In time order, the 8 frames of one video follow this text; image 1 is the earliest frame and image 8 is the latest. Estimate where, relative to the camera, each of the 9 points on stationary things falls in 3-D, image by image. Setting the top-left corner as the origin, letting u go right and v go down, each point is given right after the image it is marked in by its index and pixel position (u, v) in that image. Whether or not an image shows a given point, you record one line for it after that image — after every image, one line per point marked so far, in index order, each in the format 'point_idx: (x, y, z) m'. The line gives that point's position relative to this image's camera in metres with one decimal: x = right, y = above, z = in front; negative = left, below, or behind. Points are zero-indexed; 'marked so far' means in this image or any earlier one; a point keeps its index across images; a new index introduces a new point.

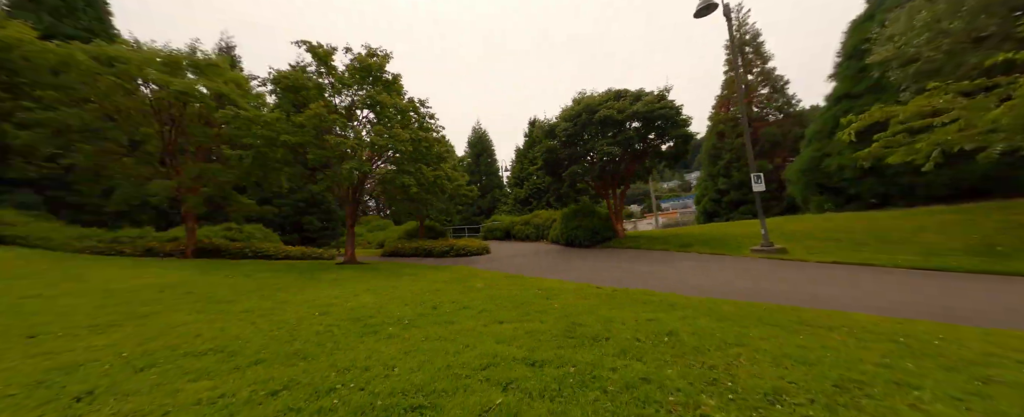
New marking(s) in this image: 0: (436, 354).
0: (-1.2, -1.5, +3.6) m
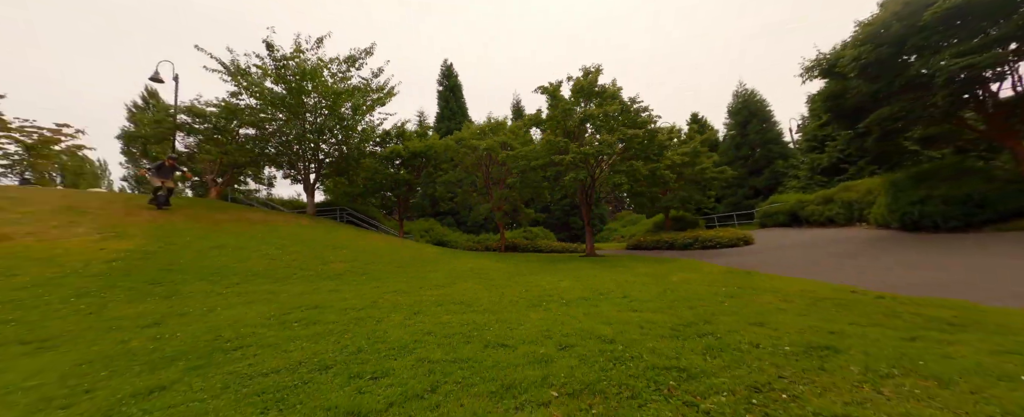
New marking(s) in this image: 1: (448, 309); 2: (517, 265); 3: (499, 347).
0: (+0.3, -1.7, +5.2) m
1: (-1.4, -1.9, +6.4) m
2: (+0.1, -2.2, +12.6) m
3: (-0.2, -1.7, +4.2) m
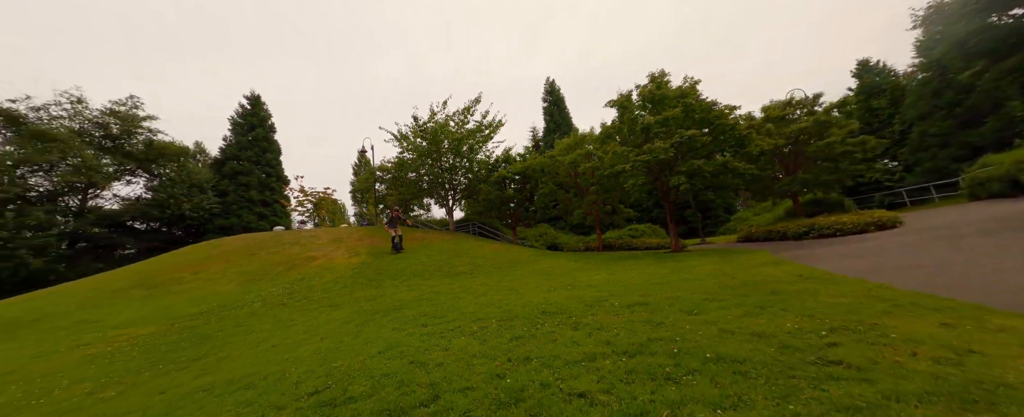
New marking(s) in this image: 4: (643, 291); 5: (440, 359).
0: (+0.5, -2.3, +8.9) m
1: (-0.5, -2.6, +10.6) m
2: (+3.5, -2.6, +15.7) m
3: (-0.4, -2.3, +8.1) m
4: (+3.1, -1.9, +7.9) m
5: (-1.0, -2.0, +4.6) m
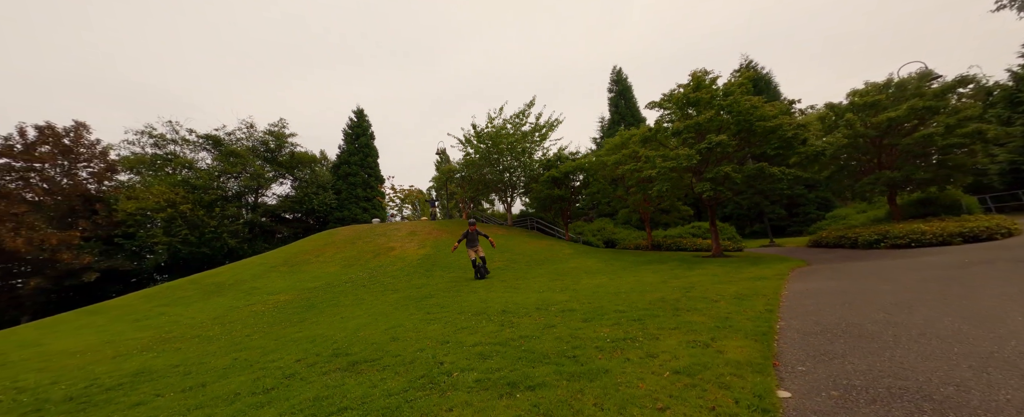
0: (+0.3, -2.9, +11.2) m
1: (-0.2, -3.1, +13.1) m
2: (+4.9, -2.9, +17.0) m
3: (-0.8, -3.0, +10.7) m
4: (+2.5, -2.6, +9.6) m
5: (-2.3, -2.8, +7.5) m
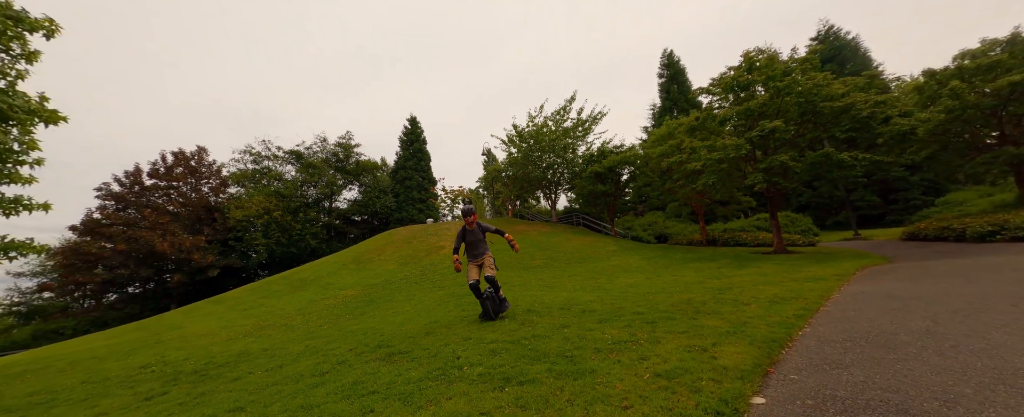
0: (+1.4, -3.0, +11.7) m
1: (+1.2, -3.1, +13.6) m
2: (+6.9, -2.7, +16.6) m
3: (+0.3, -3.1, +11.4) m
4: (+3.3, -2.6, +9.7) m
5: (-1.8, -3.0, +8.4) m
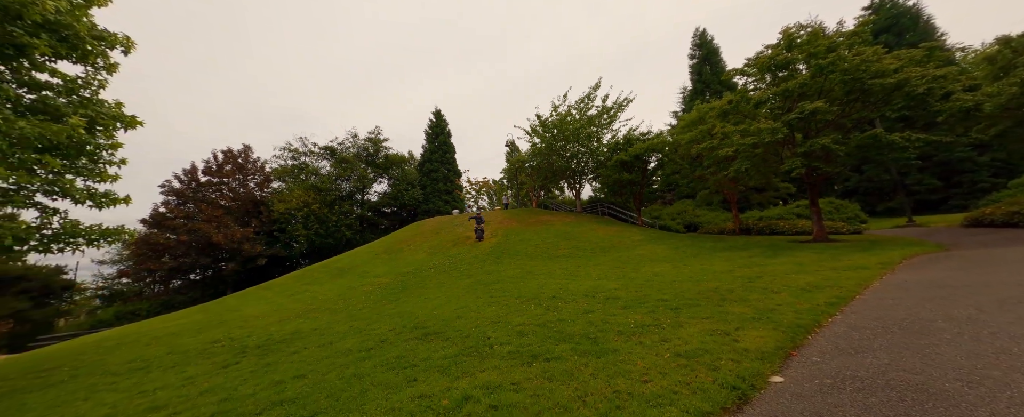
0: (+2.4, -2.6, +11.9) m
1: (+2.3, -2.7, +13.9) m
2: (+8.3, -2.1, +16.4) m
3: (+1.2, -2.7, +11.7) m
4: (+4.1, -2.3, +9.8) m
5: (-1.1, -2.8, +8.9) m
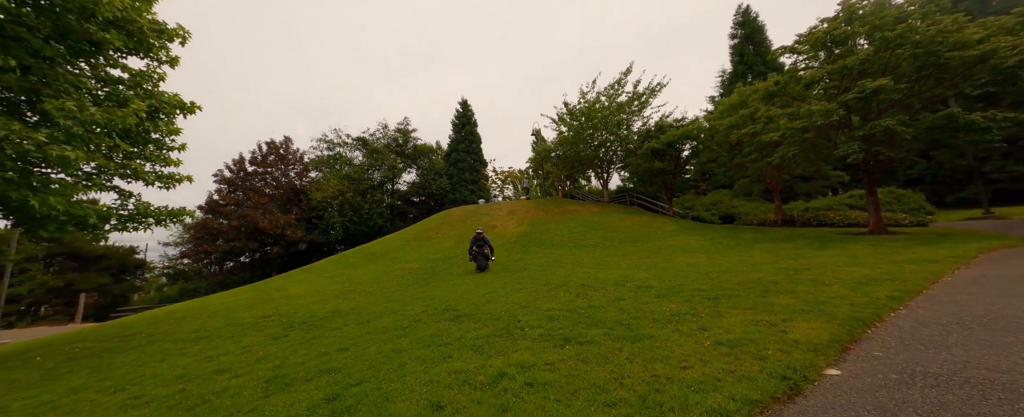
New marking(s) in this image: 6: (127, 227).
0: (+3.4, -2.1, +11.7) m
1: (+3.5, -2.2, +13.7) m
2: (+9.7, -1.6, +15.7) m
3: (+2.2, -2.3, +11.6) m
4: (+5.0, -1.9, +9.4) m
5: (-0.2, -2.4, +9.0) m
6: (-9.5, -0.5, +8.2) m
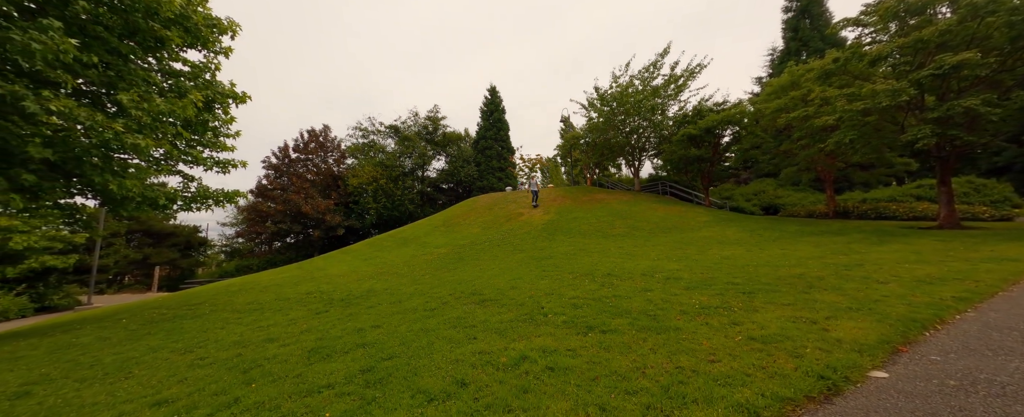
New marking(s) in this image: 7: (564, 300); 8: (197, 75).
0: (+4.4, -1.7, +11.4) m
1: (+4.7, -1.7, +13.4) m
2: (+11.0, -1.1, +14.8) m
3: (+3.2, -1.8, +11.4) m
4: (+5.7, -1.6, +9.0) m
5: (+0.5, -2.0, +9.1) m
6: (-8.8, 0.0, +9.1) m
7: (+1.1, -1.9, +6.9) m
8: (-8.4, +3.5, +8.9) m
